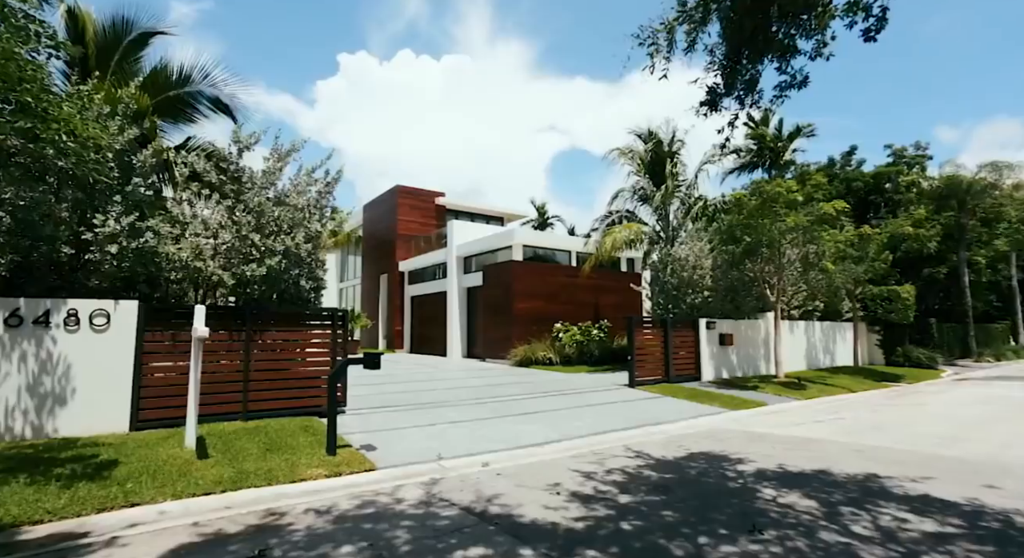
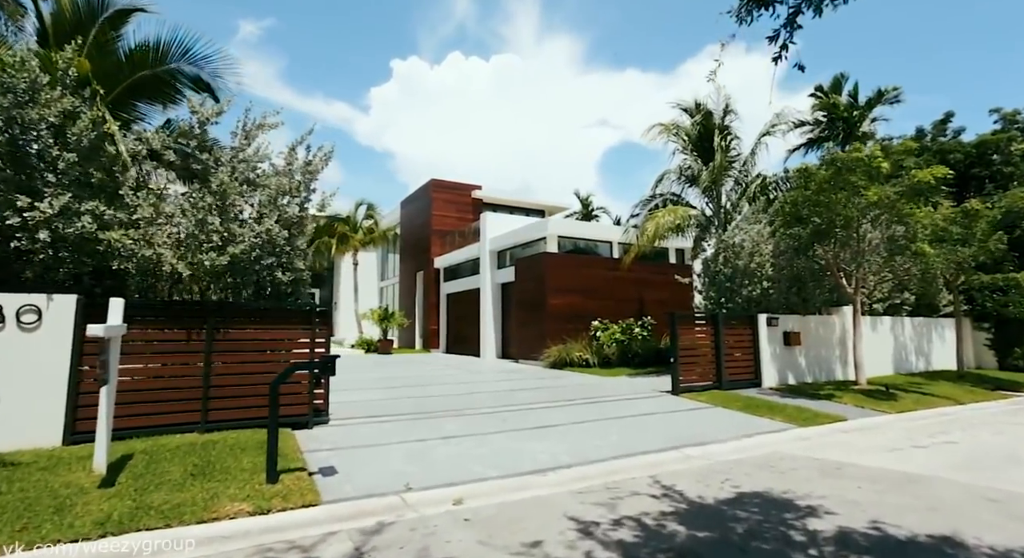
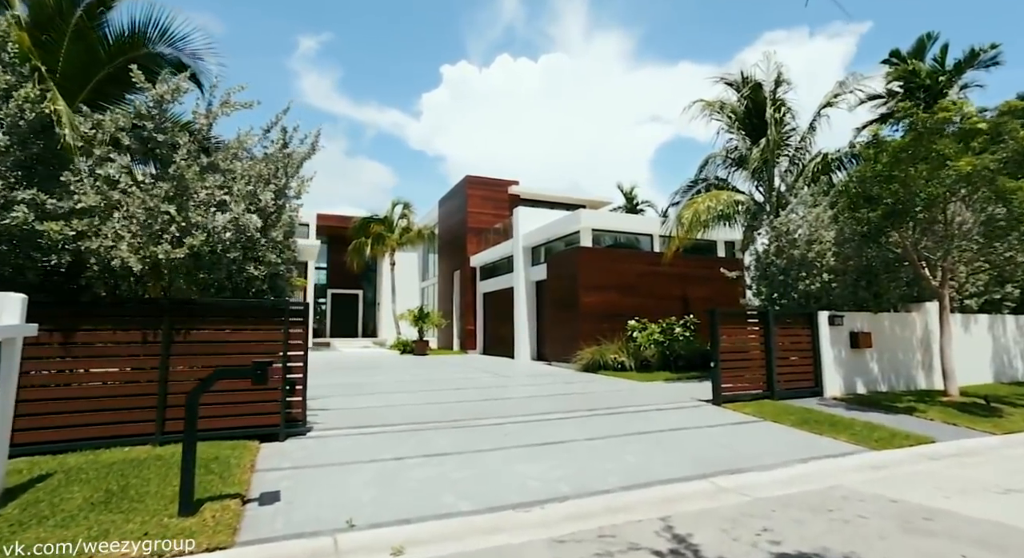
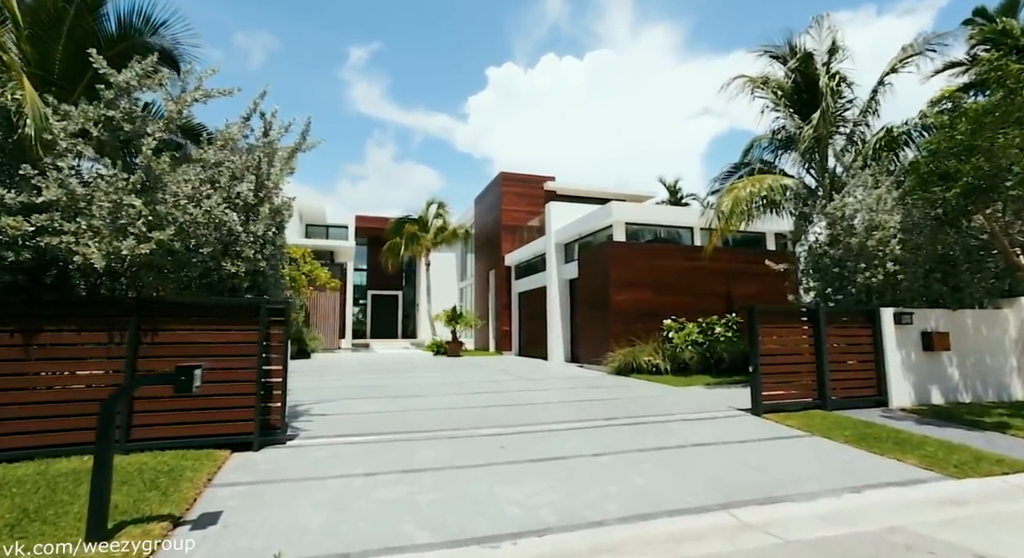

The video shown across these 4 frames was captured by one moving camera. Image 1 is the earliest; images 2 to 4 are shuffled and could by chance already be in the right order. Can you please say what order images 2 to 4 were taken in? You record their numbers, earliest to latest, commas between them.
2, 3, 4
